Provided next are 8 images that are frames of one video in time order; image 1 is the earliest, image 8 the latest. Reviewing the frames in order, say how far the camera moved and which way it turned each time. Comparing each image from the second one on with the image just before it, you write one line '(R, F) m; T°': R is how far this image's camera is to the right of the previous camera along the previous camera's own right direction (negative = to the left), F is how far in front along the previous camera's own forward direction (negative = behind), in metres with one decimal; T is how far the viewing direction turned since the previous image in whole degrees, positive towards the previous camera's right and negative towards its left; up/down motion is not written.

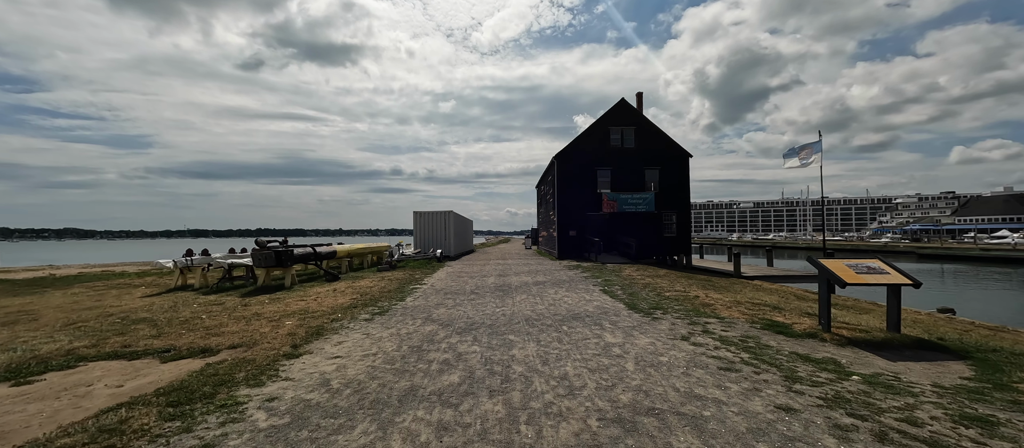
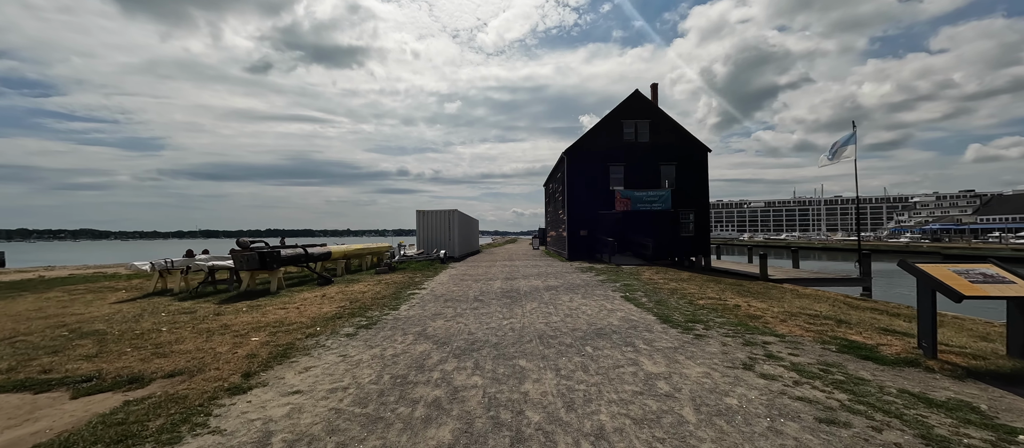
(-0.1, +1.1) m; -1°
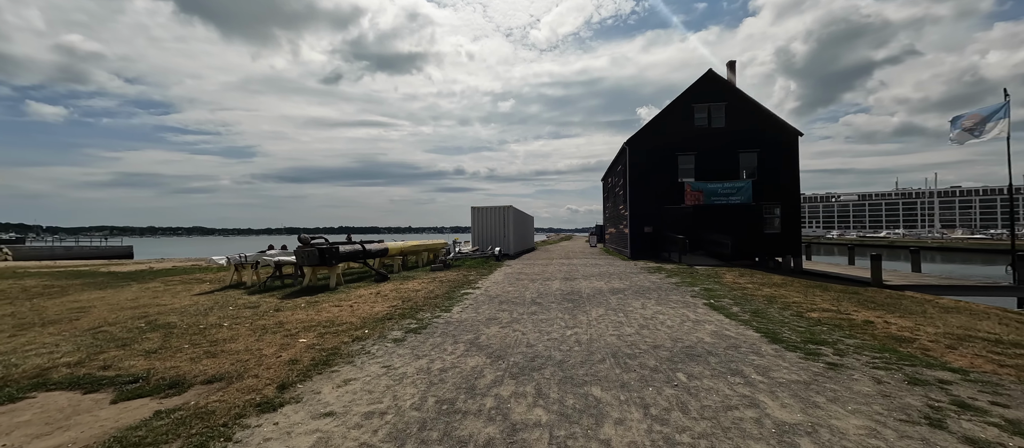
(-0.2, +0.8) m; -9°
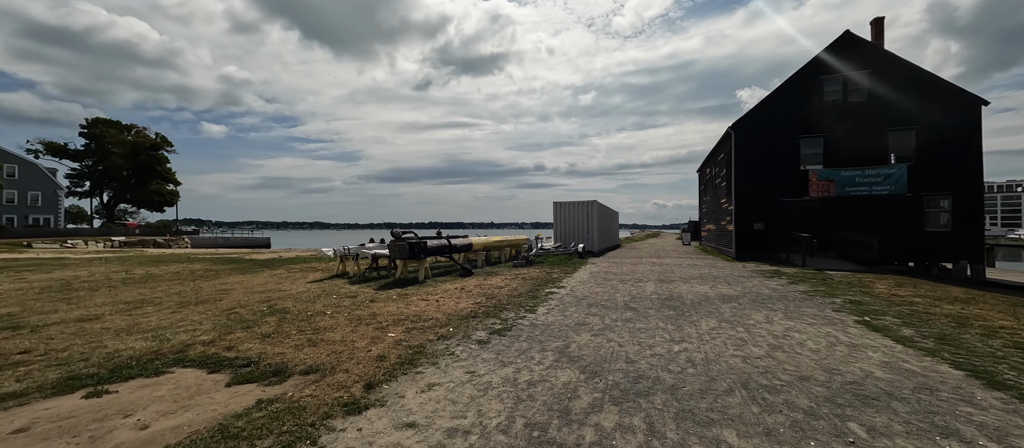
(-0.2, +0.5) m; -13°
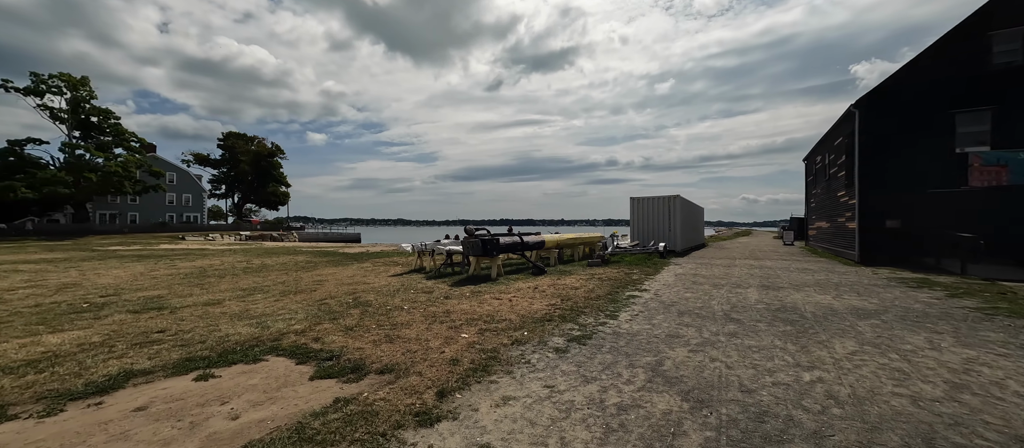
(-0.1, +0.4) m; -11°
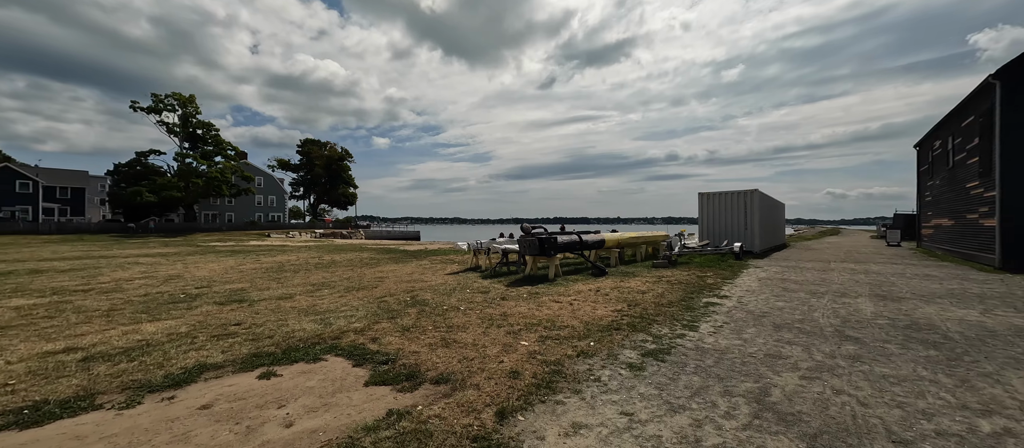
(-0.1, +0.4) m; -9°
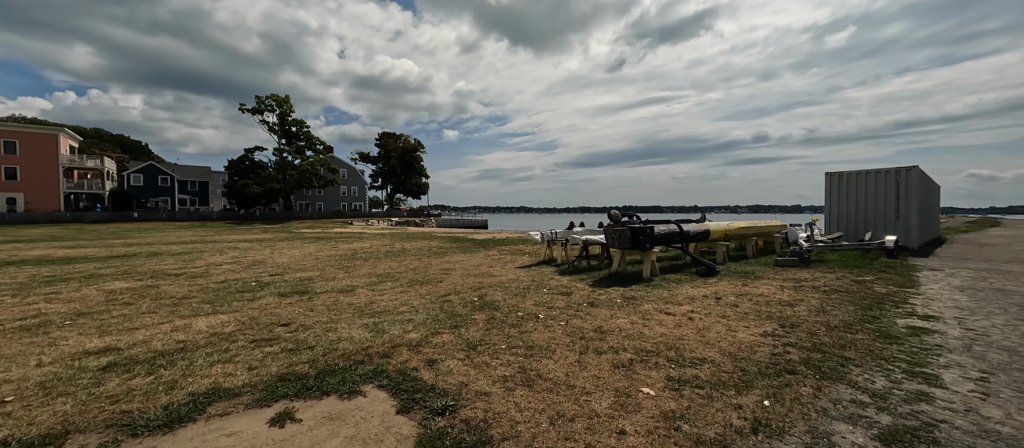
(-0.4, +1.4) m; -11°
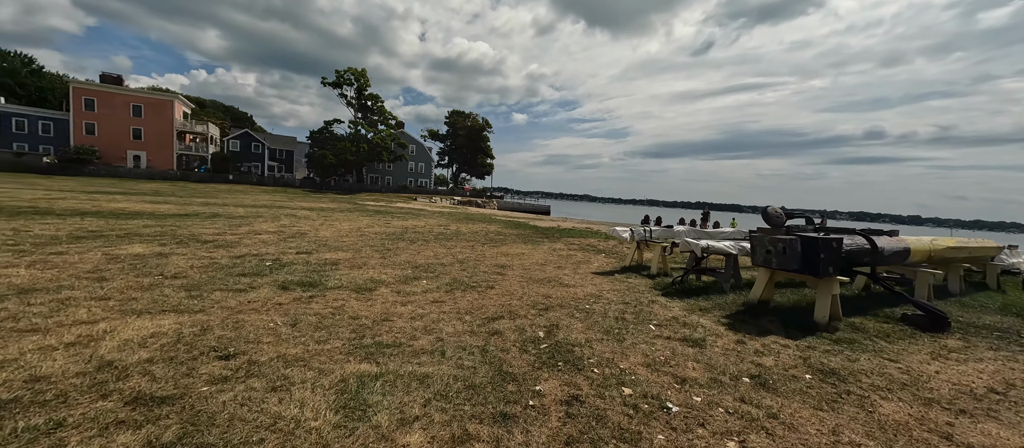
(-0.4, +2.4) m; -10°
